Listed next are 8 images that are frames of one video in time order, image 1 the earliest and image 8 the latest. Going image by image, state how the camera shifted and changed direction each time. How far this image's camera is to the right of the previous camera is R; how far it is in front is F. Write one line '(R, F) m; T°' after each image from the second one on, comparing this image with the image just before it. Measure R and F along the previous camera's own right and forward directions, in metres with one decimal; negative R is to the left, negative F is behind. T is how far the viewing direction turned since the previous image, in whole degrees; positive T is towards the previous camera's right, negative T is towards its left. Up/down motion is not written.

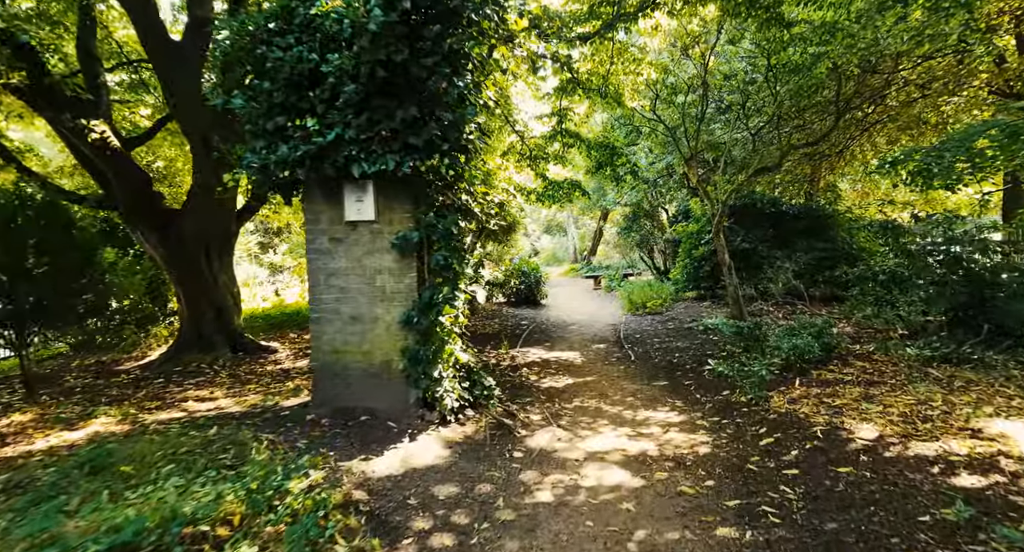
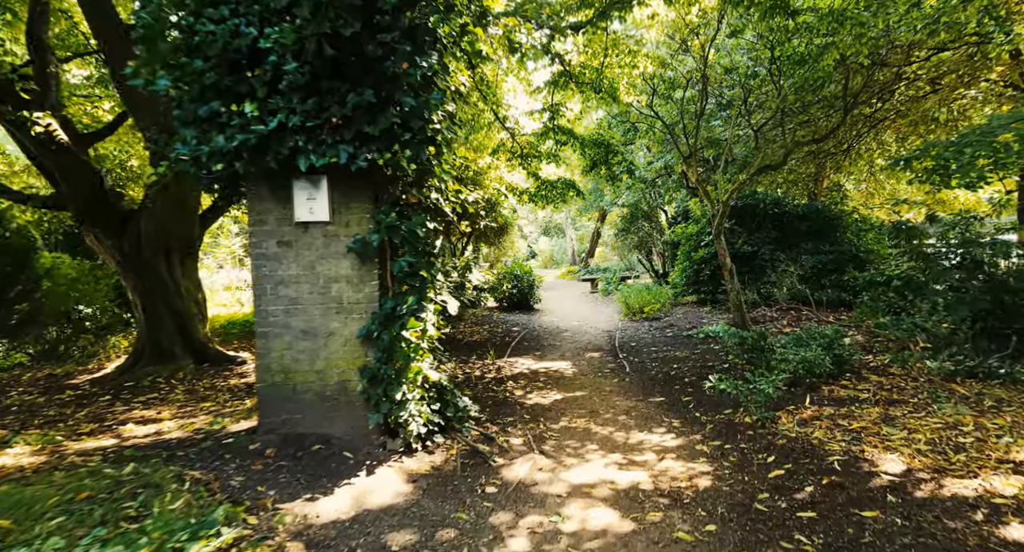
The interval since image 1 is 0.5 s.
(+0.2, +0.4) m; 0°
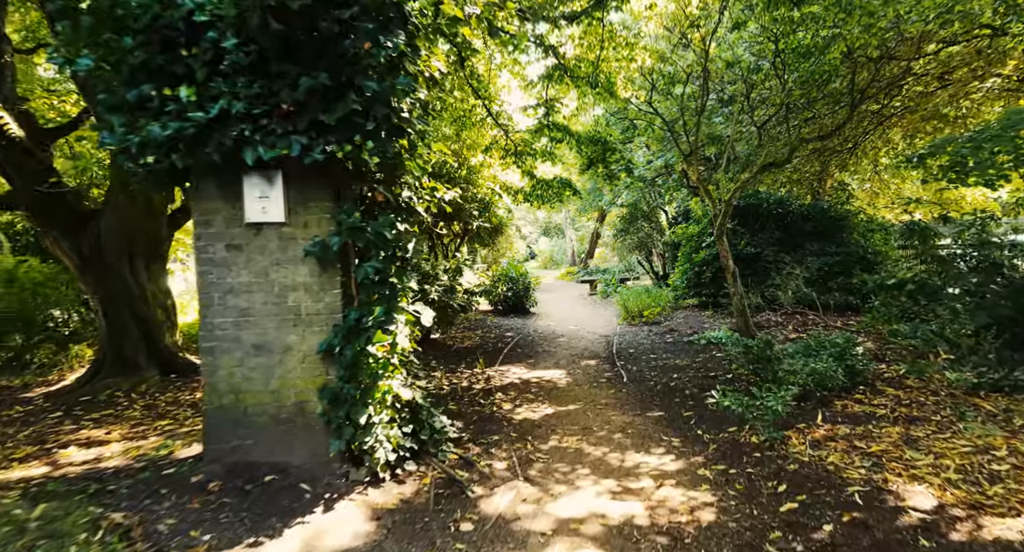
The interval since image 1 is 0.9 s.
(+0.1, +0.3) m; 0°
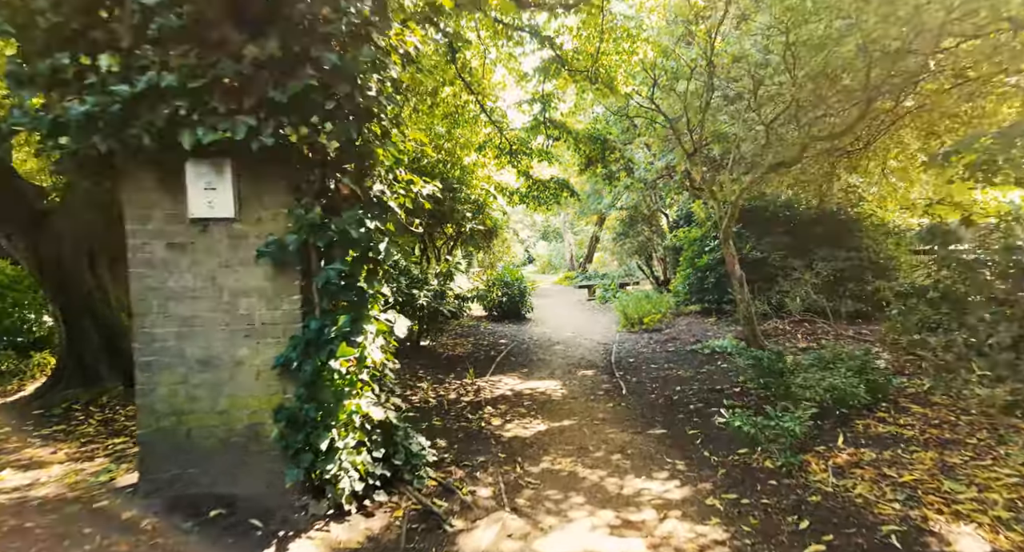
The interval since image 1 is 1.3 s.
(+0.1, +0.3) m; 0°
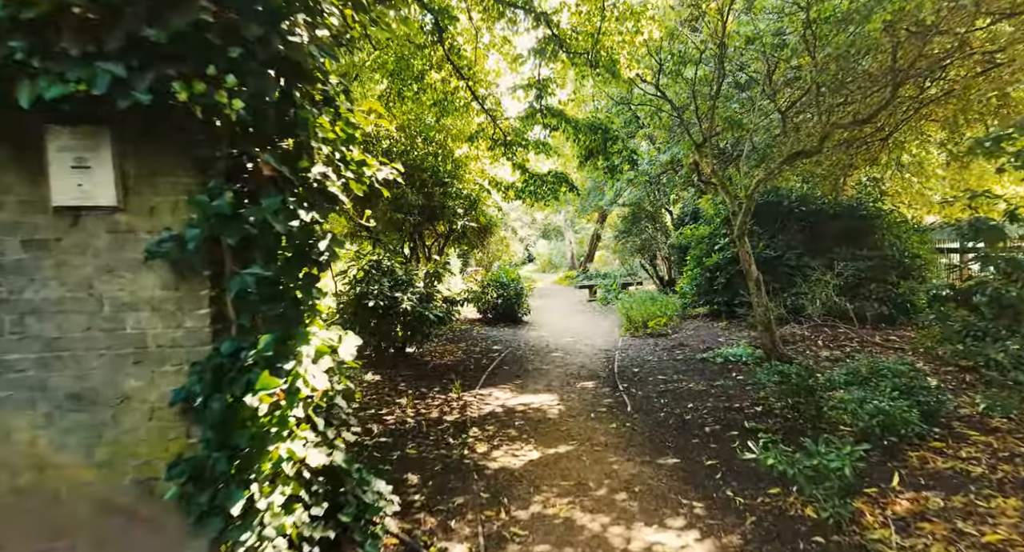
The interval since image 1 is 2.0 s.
(+0.1, +0.6) m; 0°
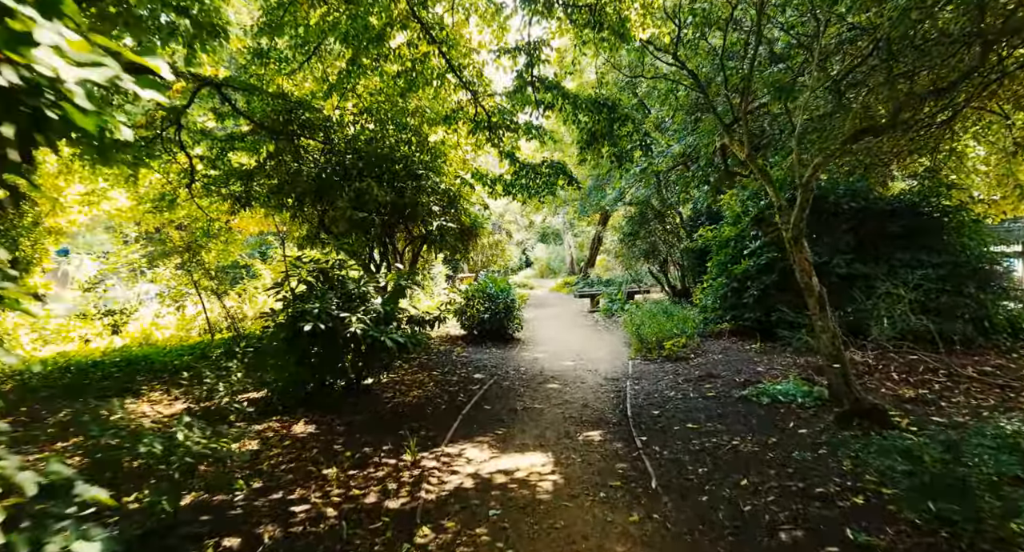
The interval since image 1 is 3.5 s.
(+0.2, +1.3) m; 0°
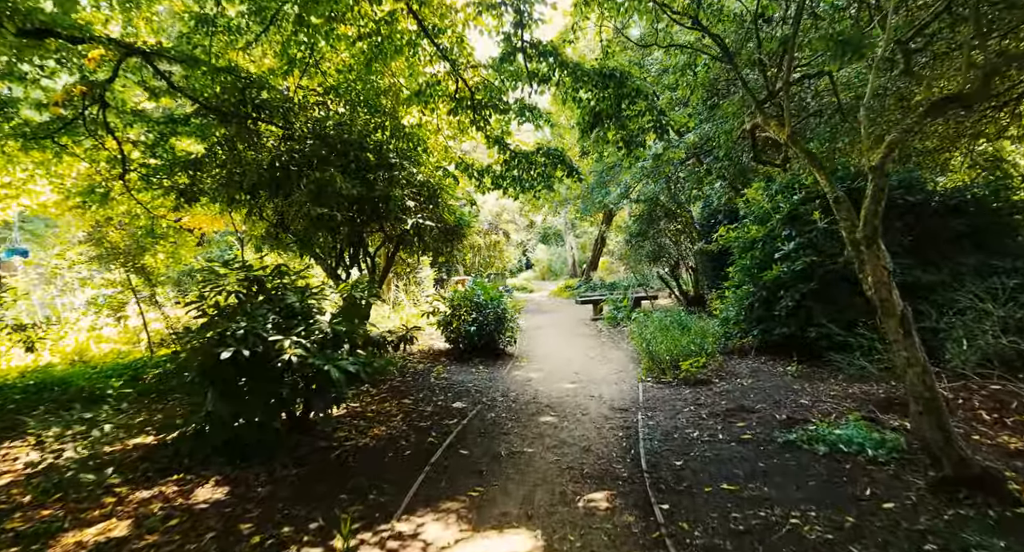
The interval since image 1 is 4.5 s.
(+0.2, +1.0) m; 0°
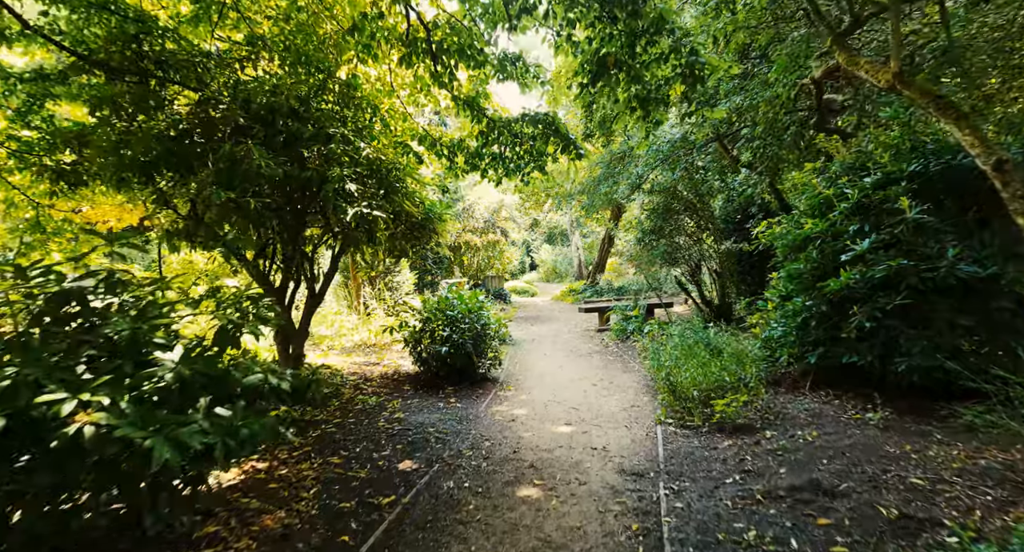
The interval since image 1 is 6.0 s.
(+0.3, +1.4) m; -1°
